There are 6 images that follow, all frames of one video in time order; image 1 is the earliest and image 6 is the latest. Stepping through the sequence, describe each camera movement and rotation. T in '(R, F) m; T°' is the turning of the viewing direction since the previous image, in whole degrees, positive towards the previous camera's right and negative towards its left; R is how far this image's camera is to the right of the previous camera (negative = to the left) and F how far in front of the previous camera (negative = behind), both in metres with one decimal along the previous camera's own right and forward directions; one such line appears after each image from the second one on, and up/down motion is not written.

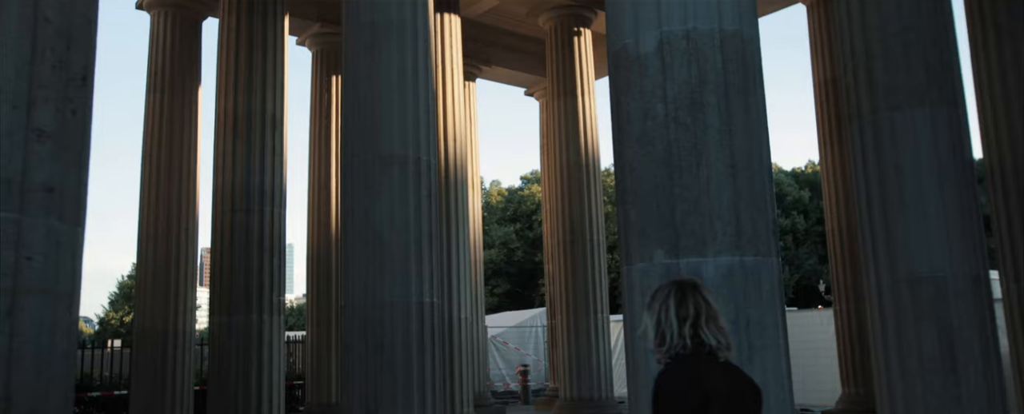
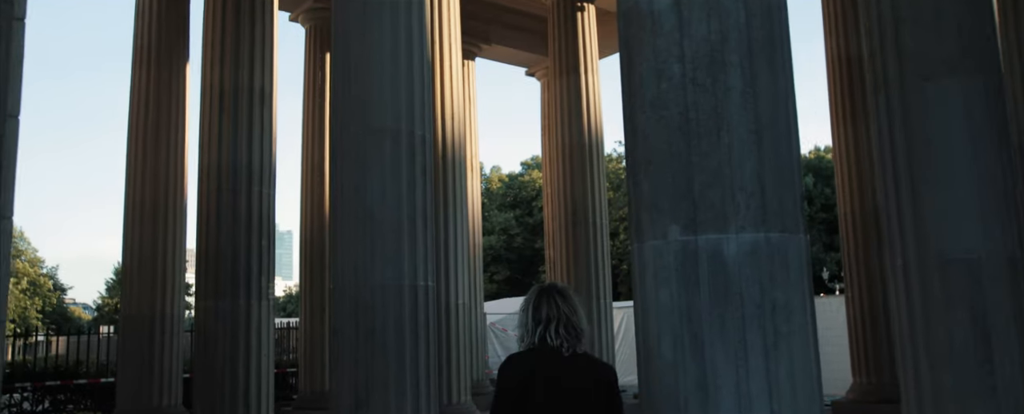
(0.0, +1.6) m; 0°
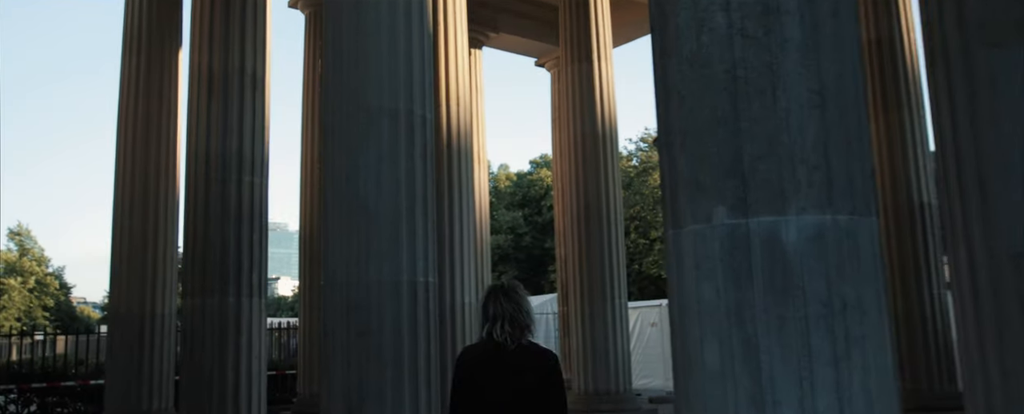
(0.0, +2.5) m; -1°
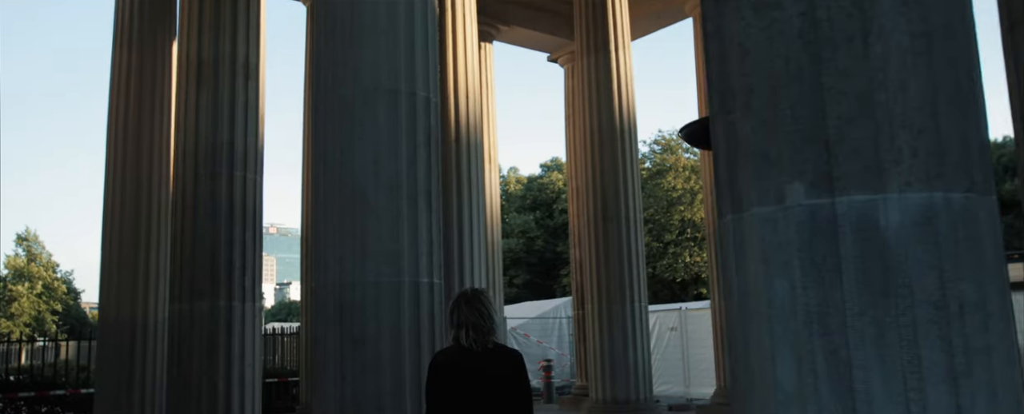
(-0.1, +2.5) m; -1°
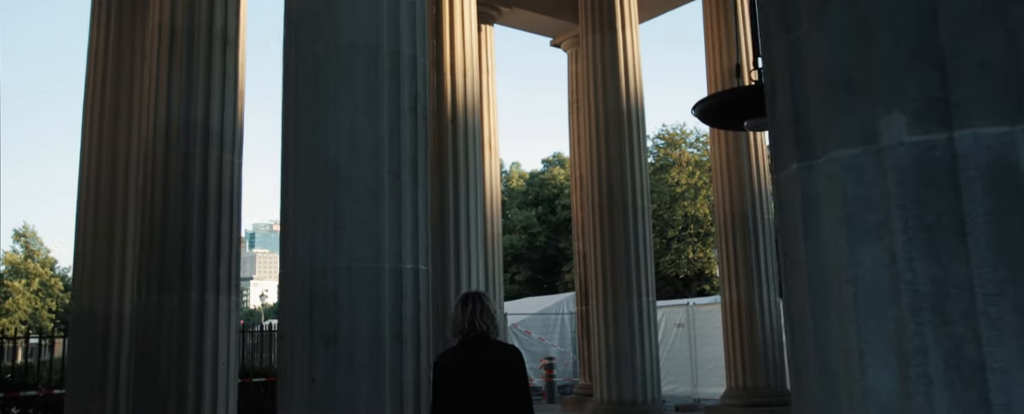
(+0.1, +2.7) m; 0°
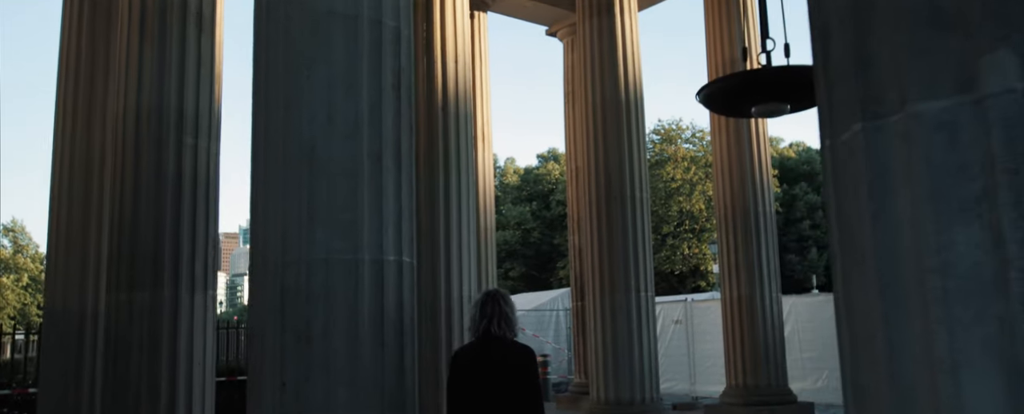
(0.0, +1.6) m; 0°
